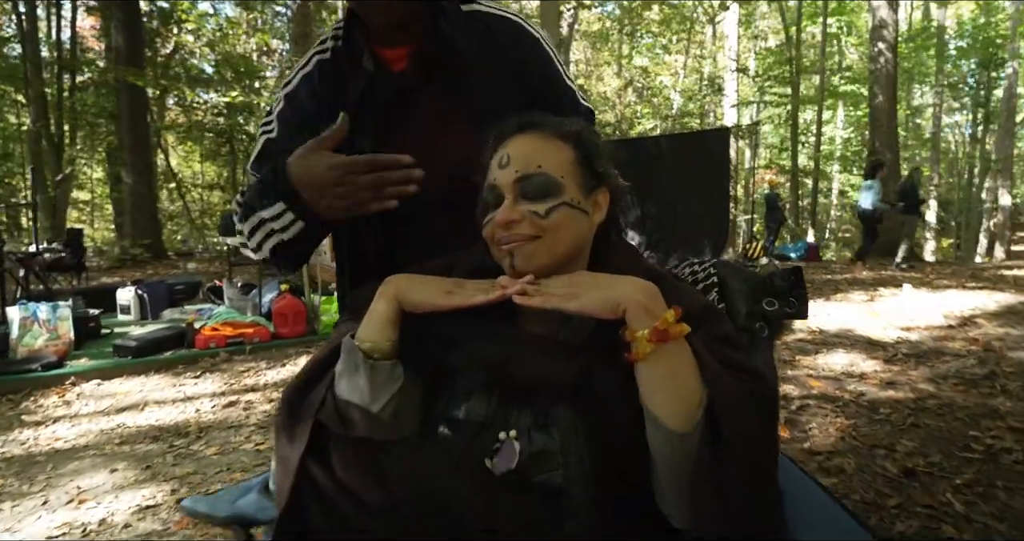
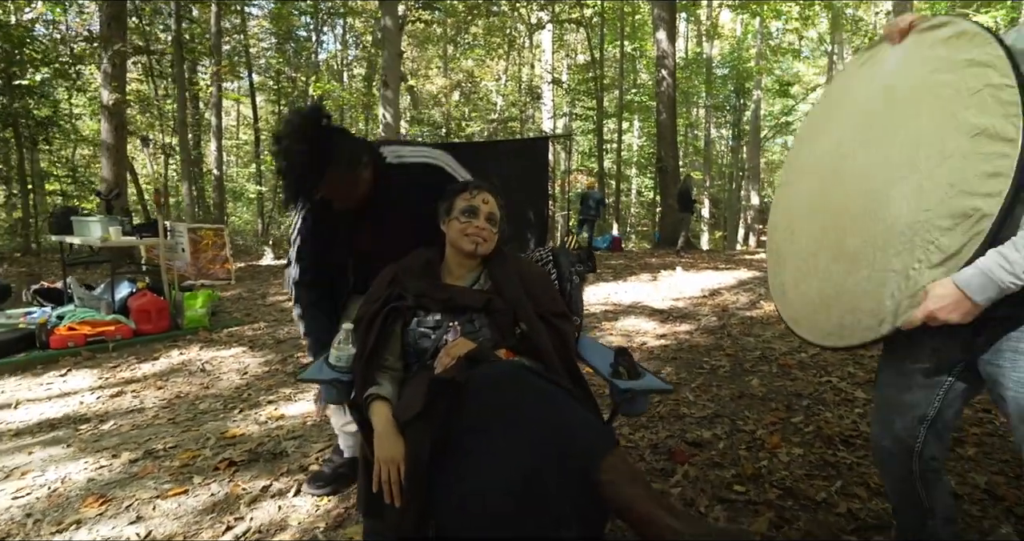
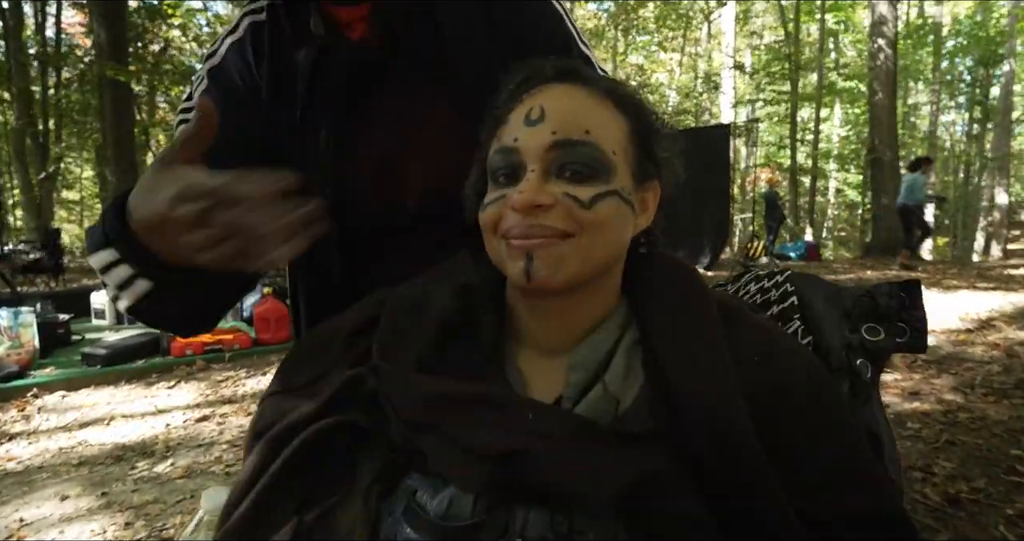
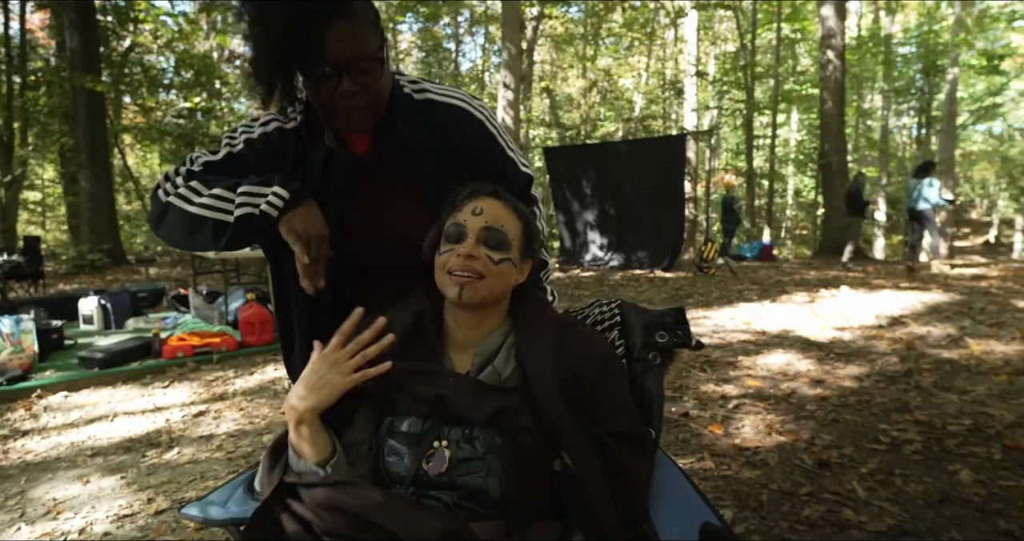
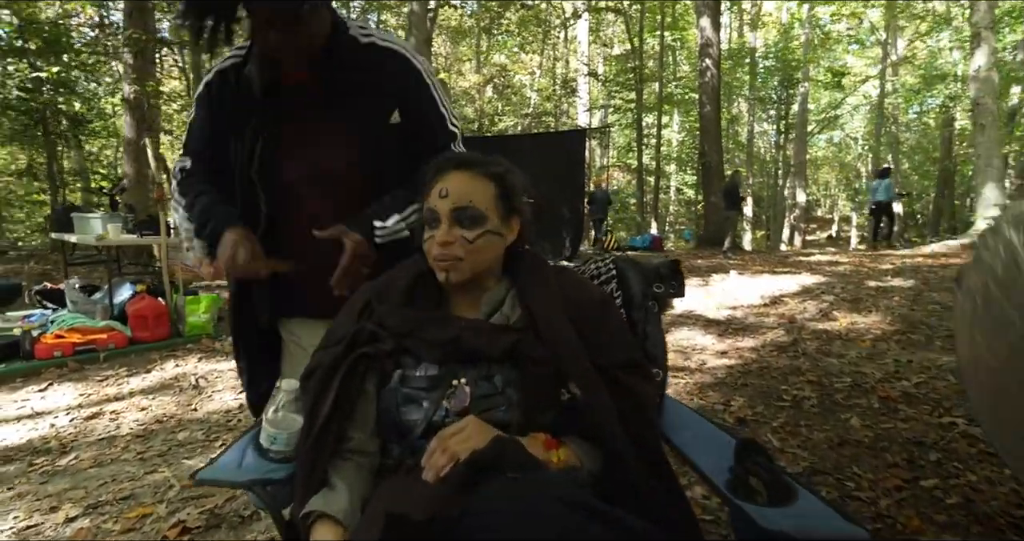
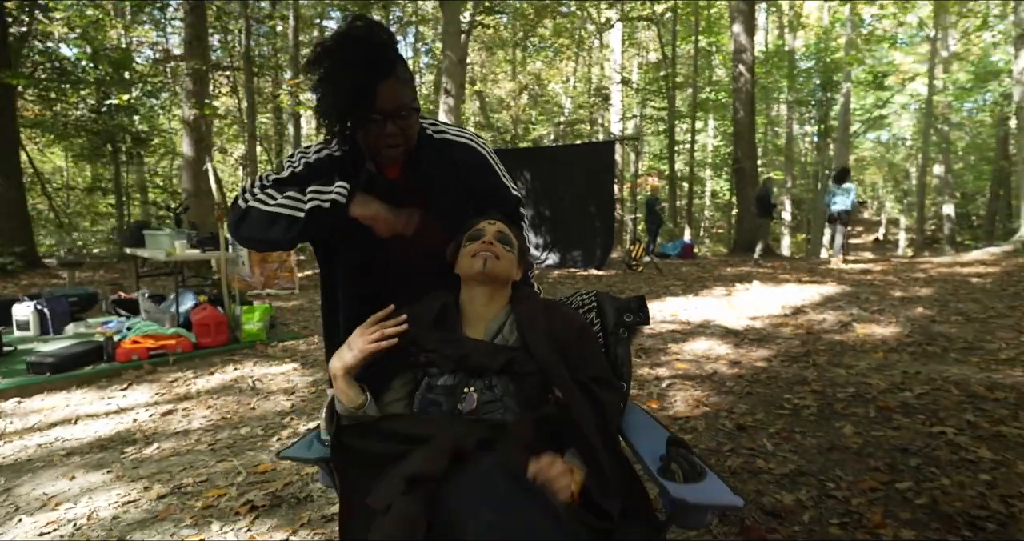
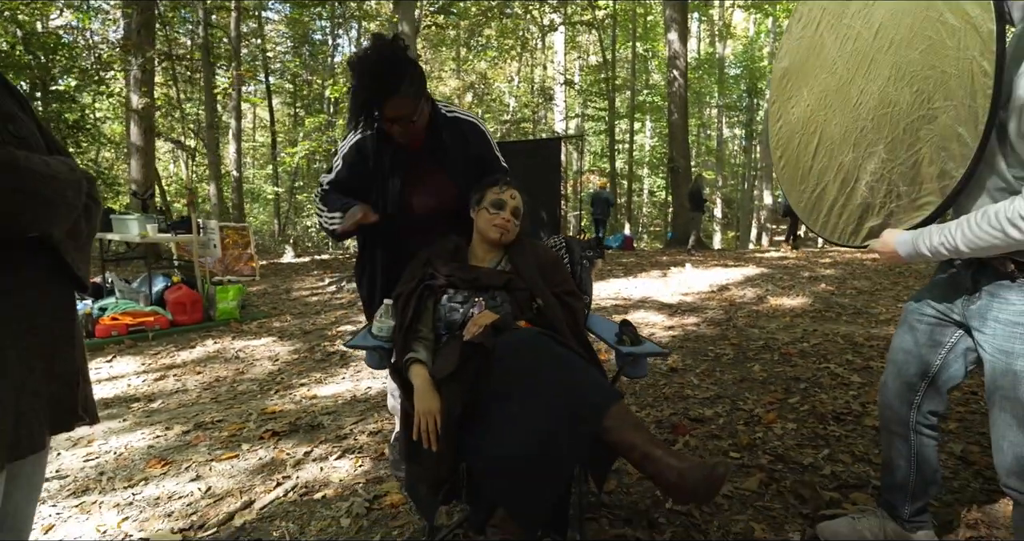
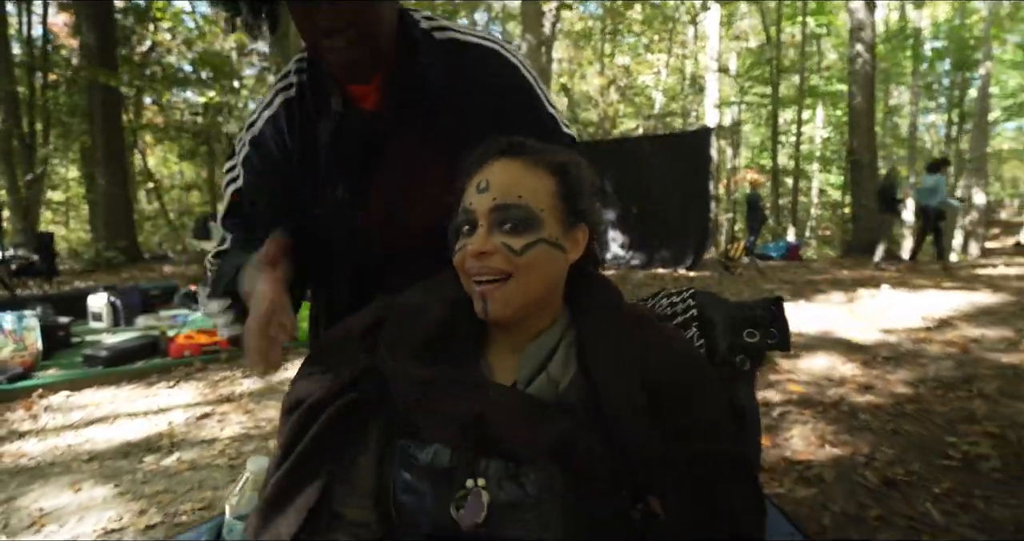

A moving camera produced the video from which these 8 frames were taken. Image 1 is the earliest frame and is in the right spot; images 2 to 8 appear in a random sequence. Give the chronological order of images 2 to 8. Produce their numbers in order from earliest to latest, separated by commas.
3, 8, 4, 6, 7, 2, 5
